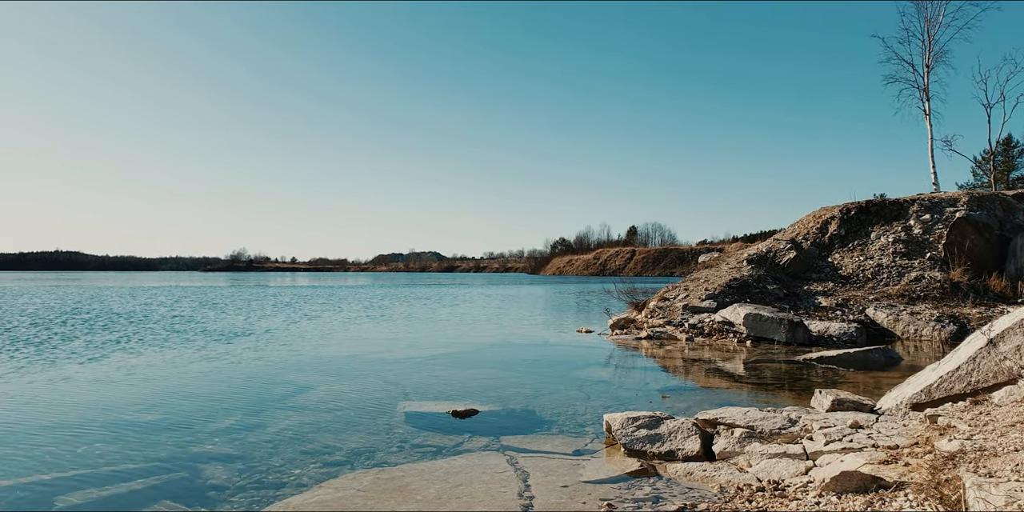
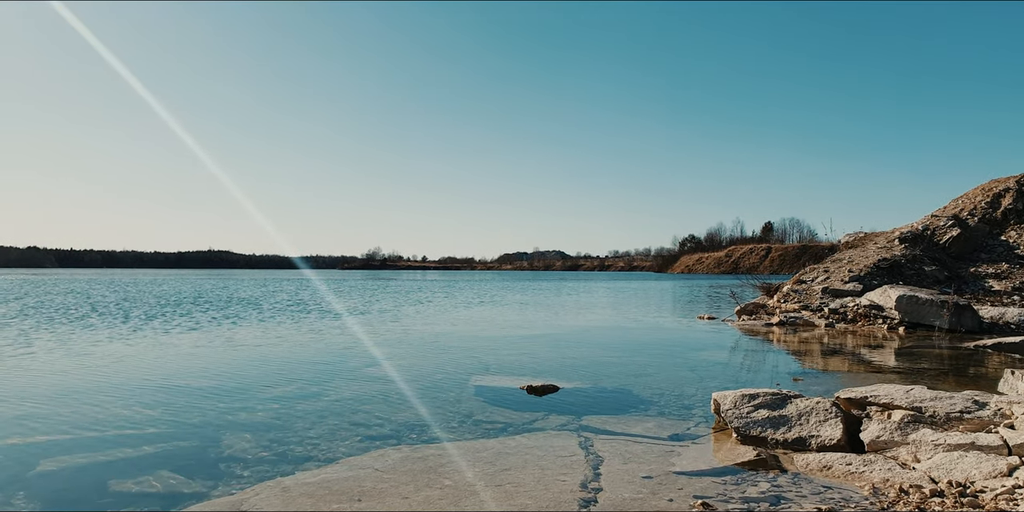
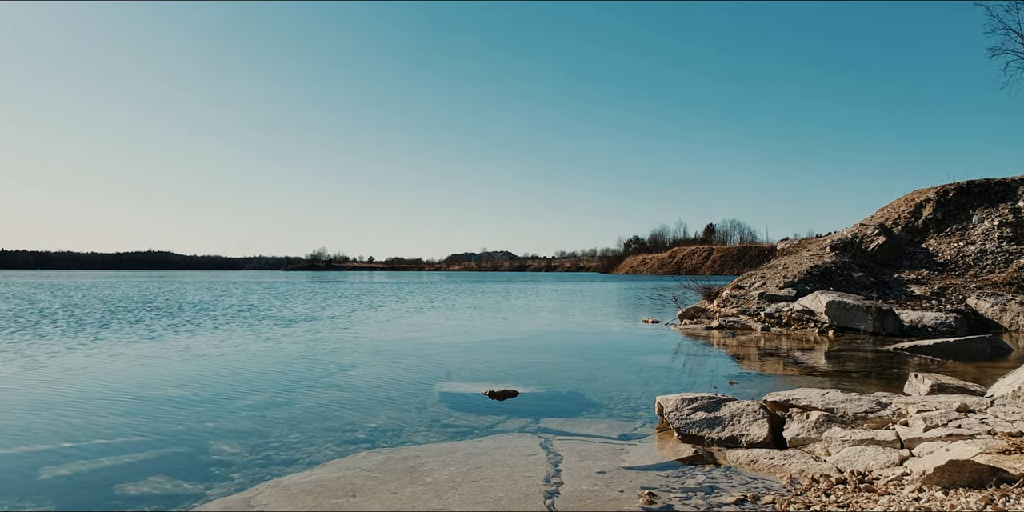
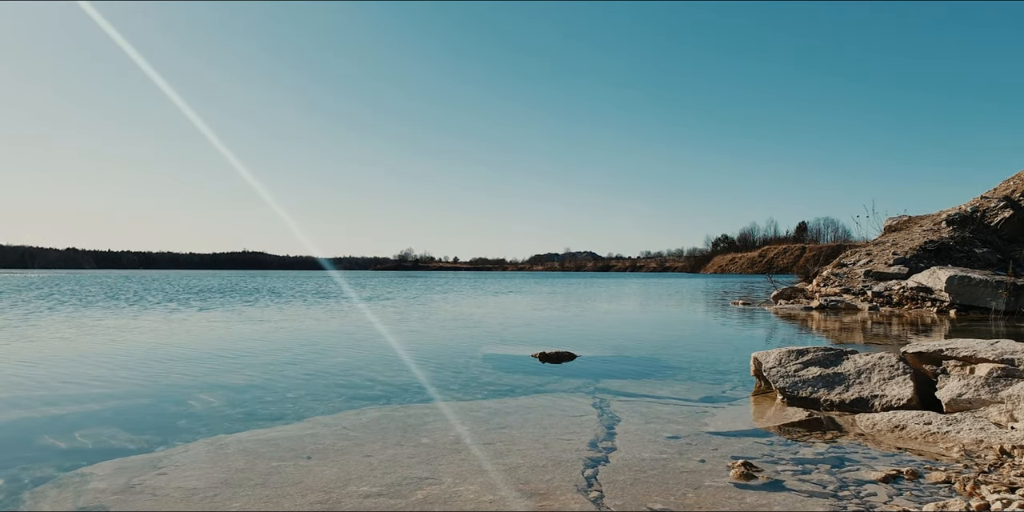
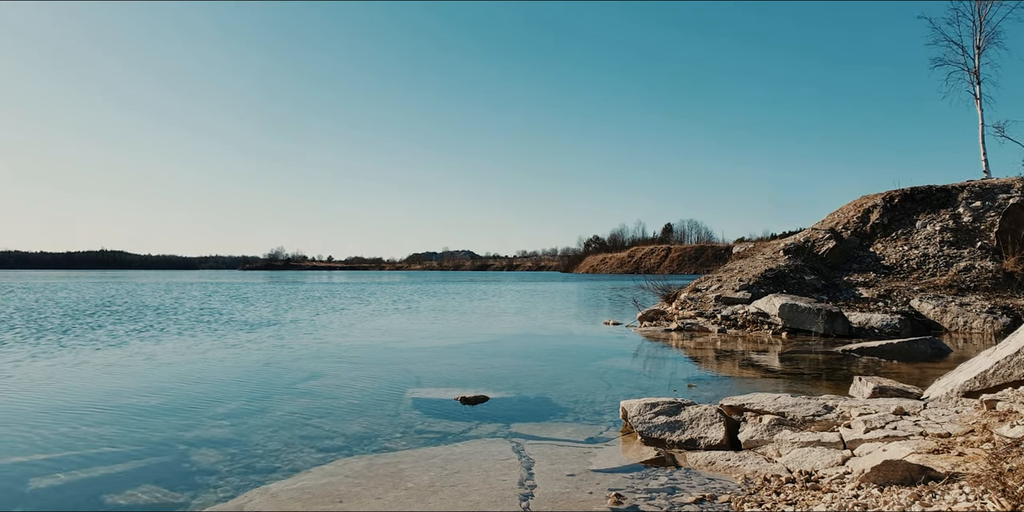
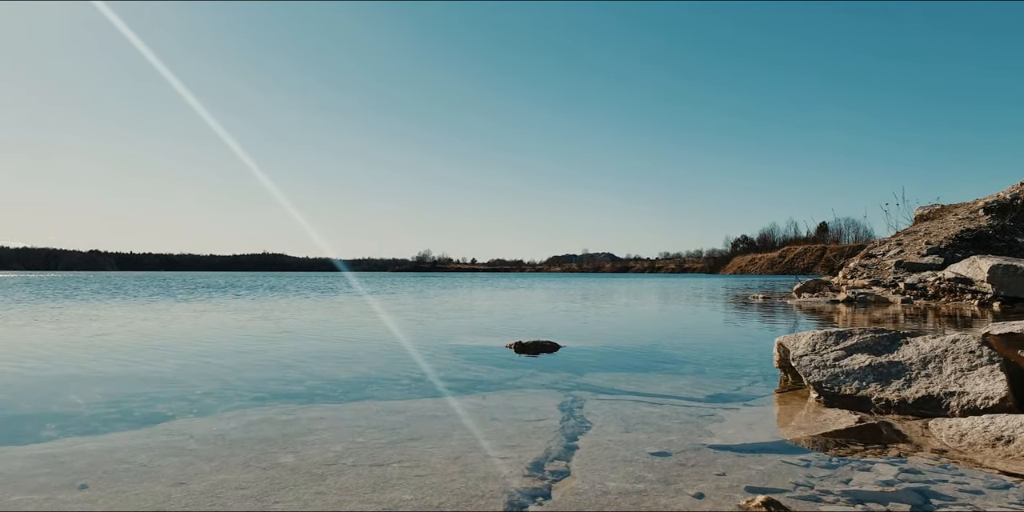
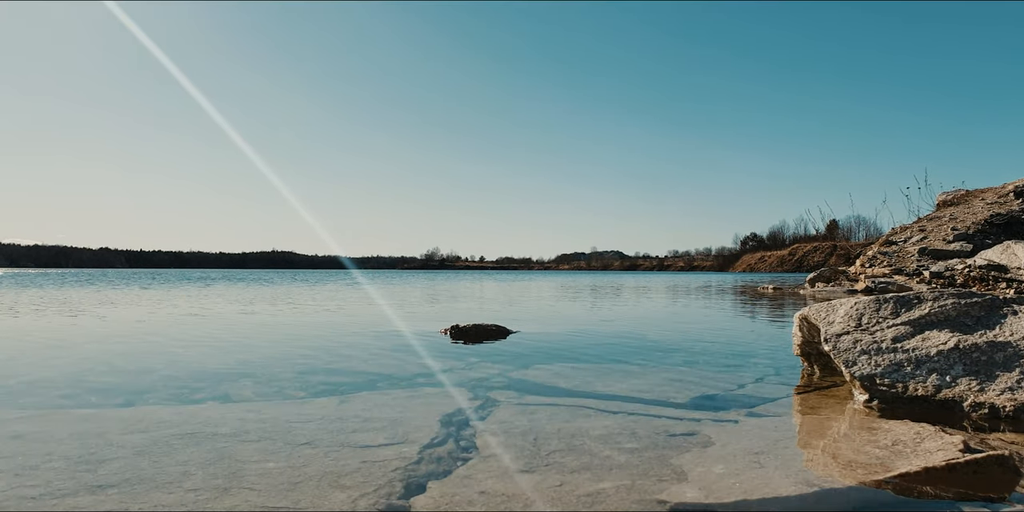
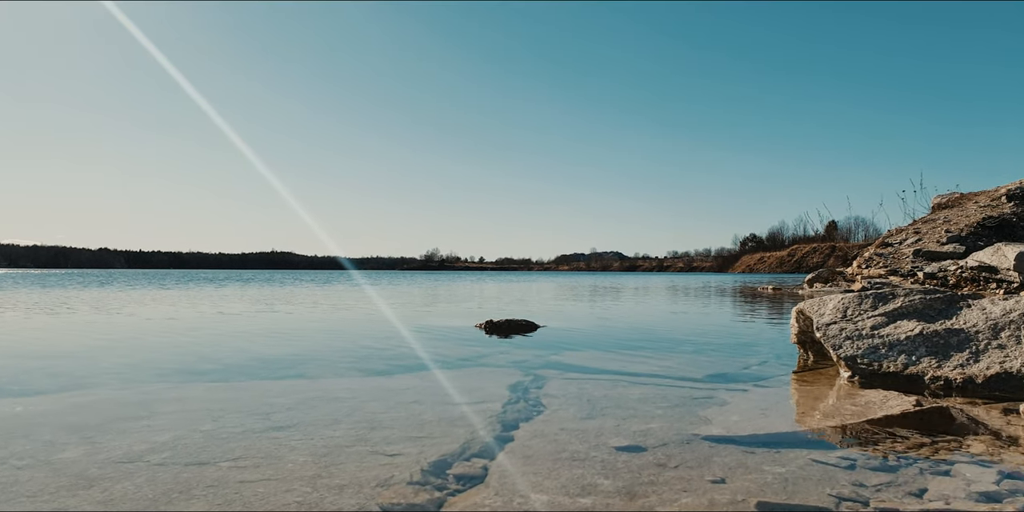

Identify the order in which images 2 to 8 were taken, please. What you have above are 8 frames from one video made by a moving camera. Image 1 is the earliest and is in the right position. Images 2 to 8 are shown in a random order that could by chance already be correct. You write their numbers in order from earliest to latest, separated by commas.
5, 3, 2, 4, 6, 8, 7
